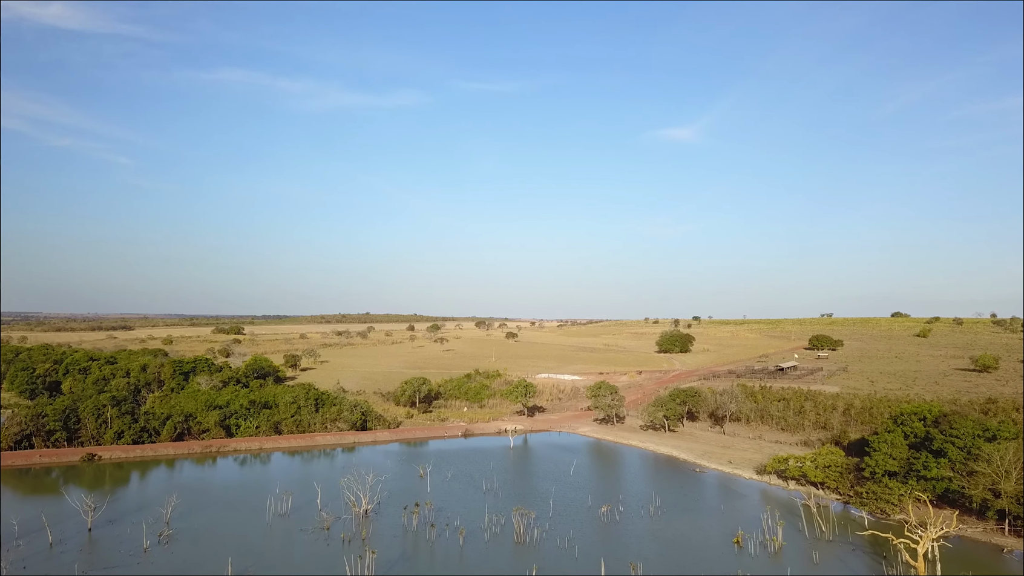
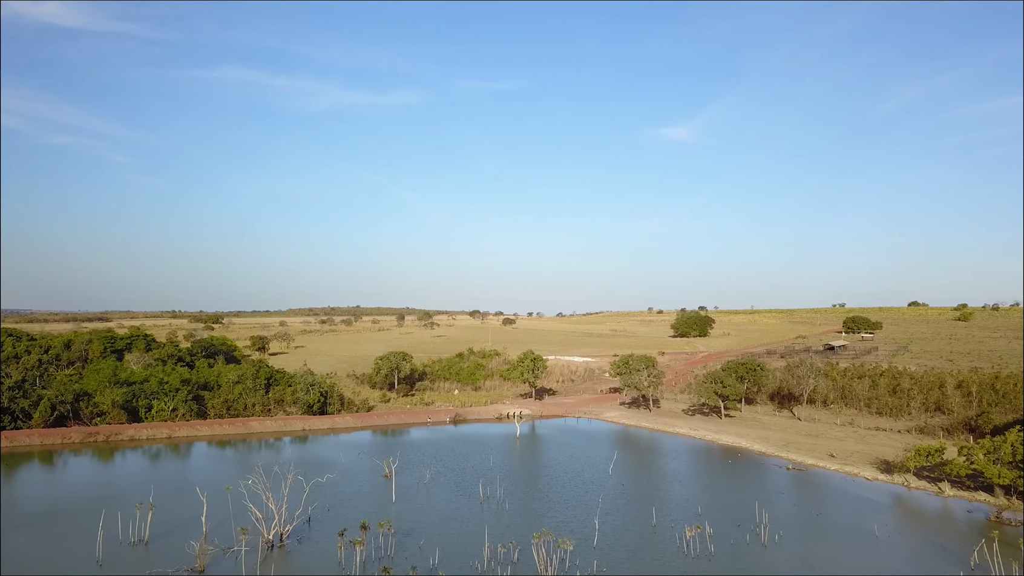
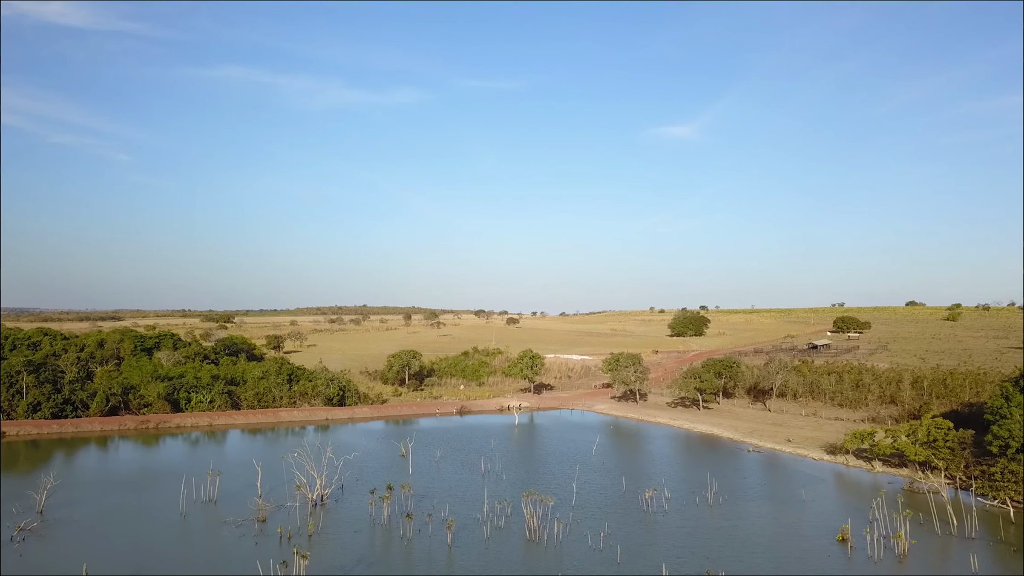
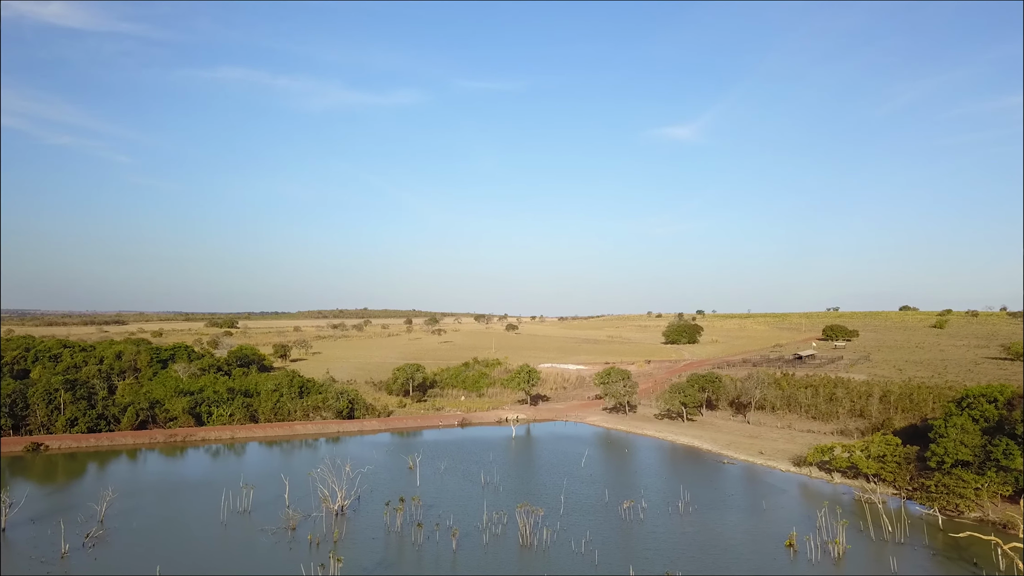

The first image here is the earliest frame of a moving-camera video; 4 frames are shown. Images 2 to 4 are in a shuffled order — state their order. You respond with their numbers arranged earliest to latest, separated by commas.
4, 3, 2
